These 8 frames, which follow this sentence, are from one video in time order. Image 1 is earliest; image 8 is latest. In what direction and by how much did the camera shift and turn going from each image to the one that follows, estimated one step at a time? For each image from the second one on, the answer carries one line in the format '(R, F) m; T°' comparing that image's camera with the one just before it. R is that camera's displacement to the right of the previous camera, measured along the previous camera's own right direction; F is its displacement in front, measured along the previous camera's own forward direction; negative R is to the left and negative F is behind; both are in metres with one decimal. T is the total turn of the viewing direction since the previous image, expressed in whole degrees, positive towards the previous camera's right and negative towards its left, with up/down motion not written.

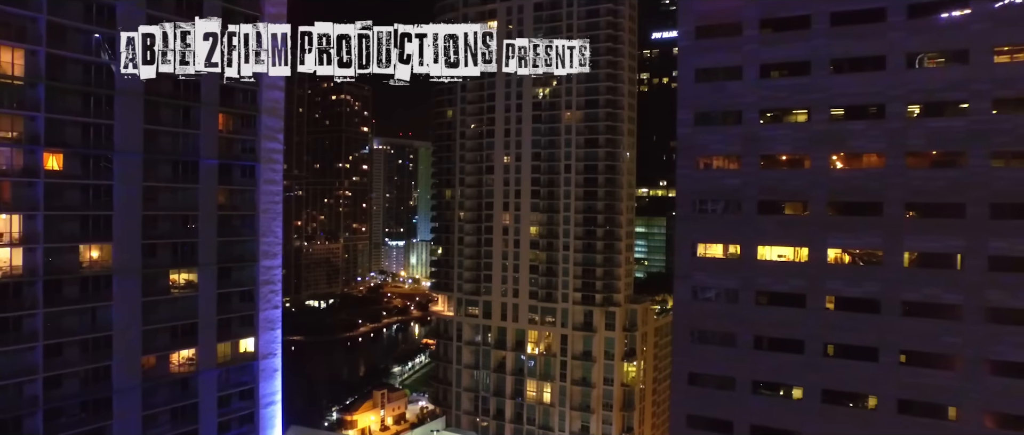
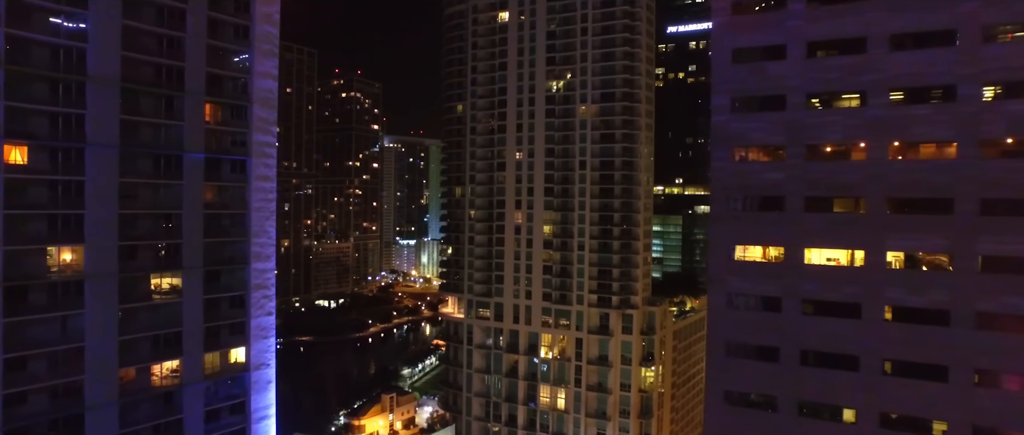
(0.0, +2.0) m; -1°
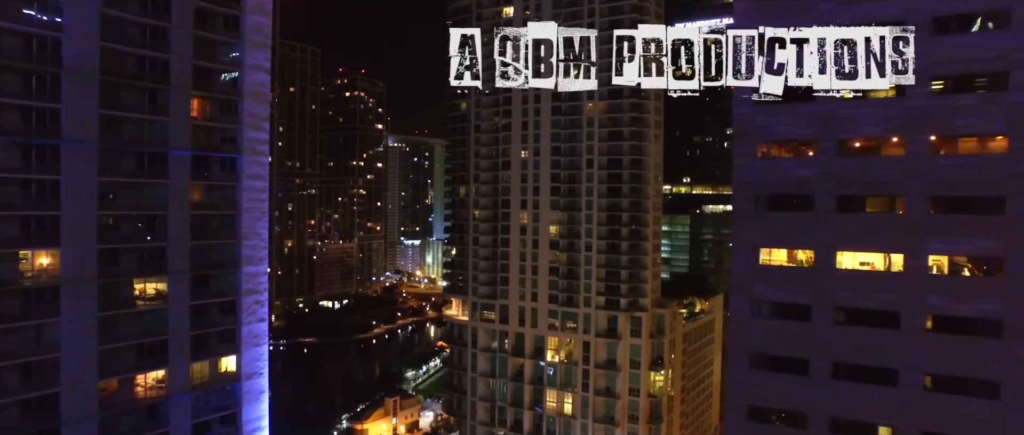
(0.0, +1.2) m; -1°
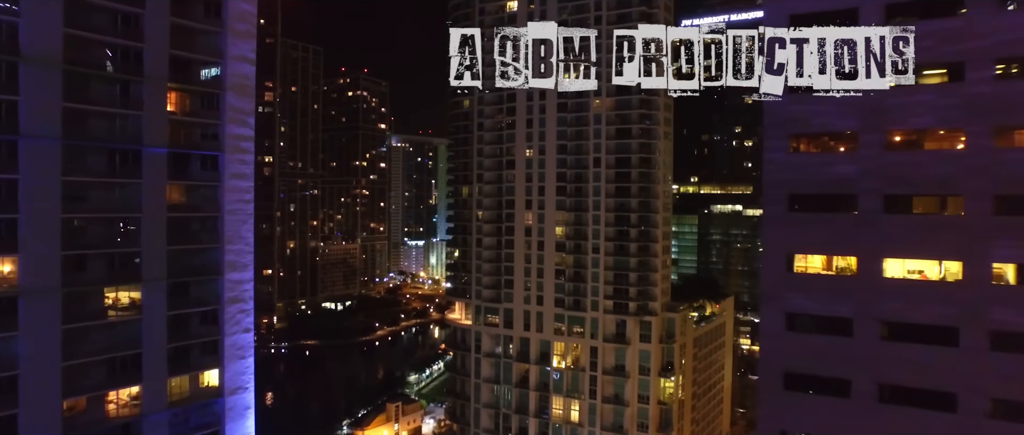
(0.0, +1.6) m; 0°
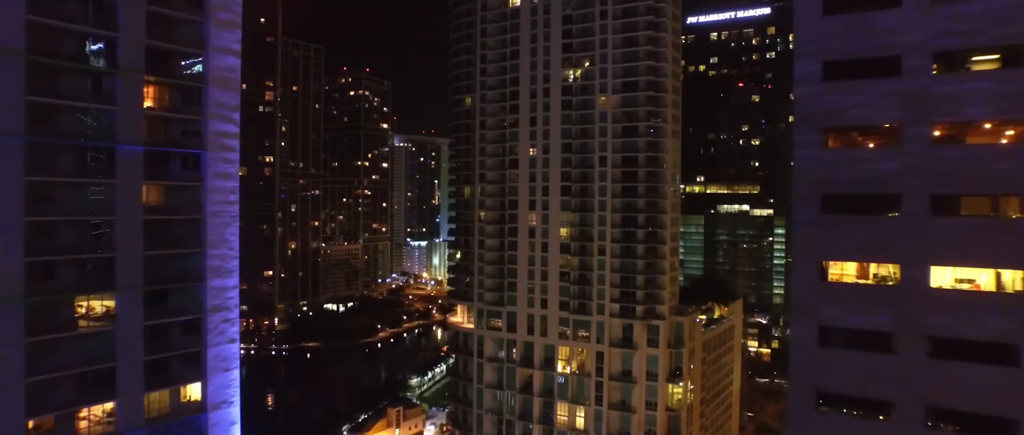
(0.0, +1.3) m; 0°
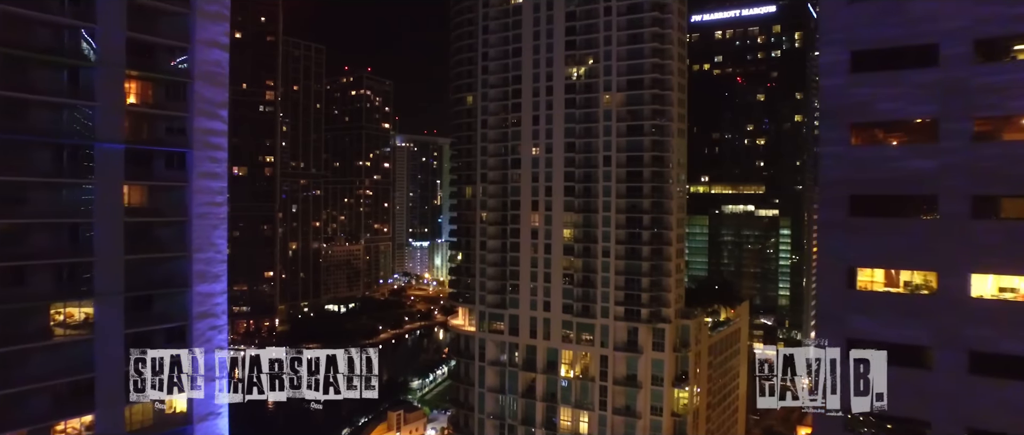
(0.0, +0.9) m; 0°
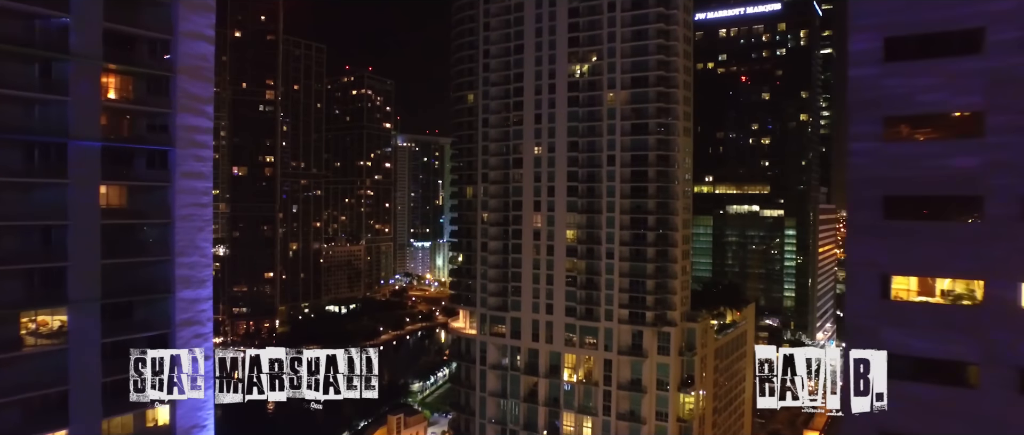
(0.0, +1.0) m; 0°
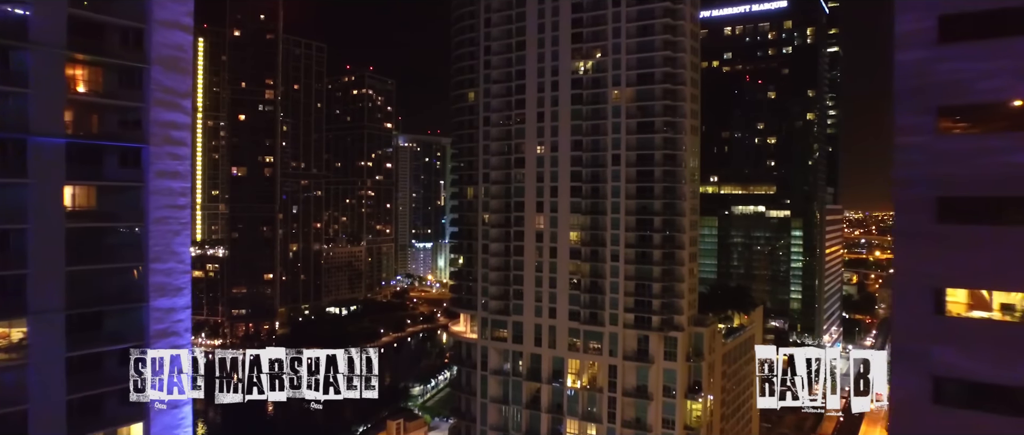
(0.0, +1.2) m; 0°
